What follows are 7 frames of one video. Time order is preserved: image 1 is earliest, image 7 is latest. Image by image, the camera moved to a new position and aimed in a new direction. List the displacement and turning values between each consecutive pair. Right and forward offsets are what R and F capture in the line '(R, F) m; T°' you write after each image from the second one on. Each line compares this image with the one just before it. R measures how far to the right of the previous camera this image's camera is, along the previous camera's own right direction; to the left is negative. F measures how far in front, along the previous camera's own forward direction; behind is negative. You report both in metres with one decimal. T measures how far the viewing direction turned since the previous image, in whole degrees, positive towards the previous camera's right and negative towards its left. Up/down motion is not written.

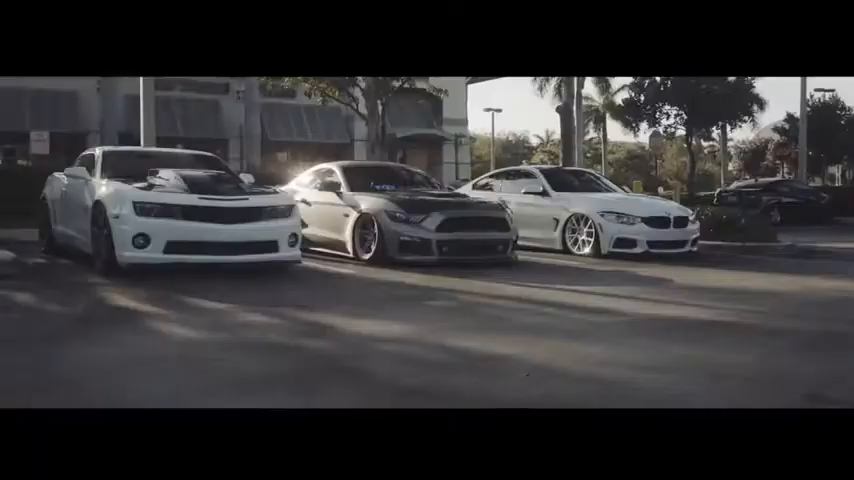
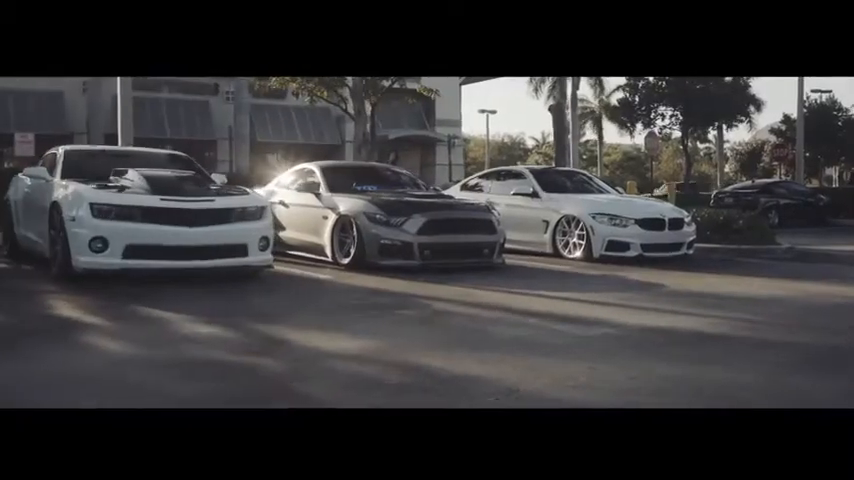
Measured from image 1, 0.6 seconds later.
(+0.1, +0.4) m; 0°
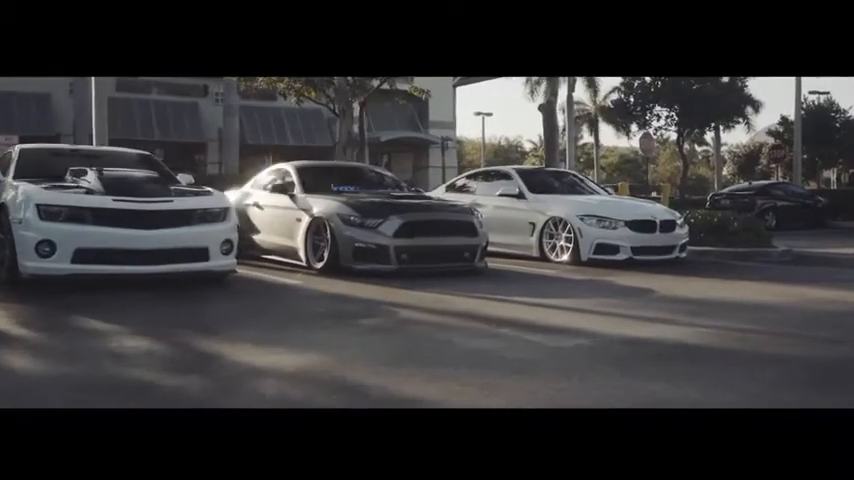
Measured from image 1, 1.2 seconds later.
(+0.2, +0.4) m; 0°
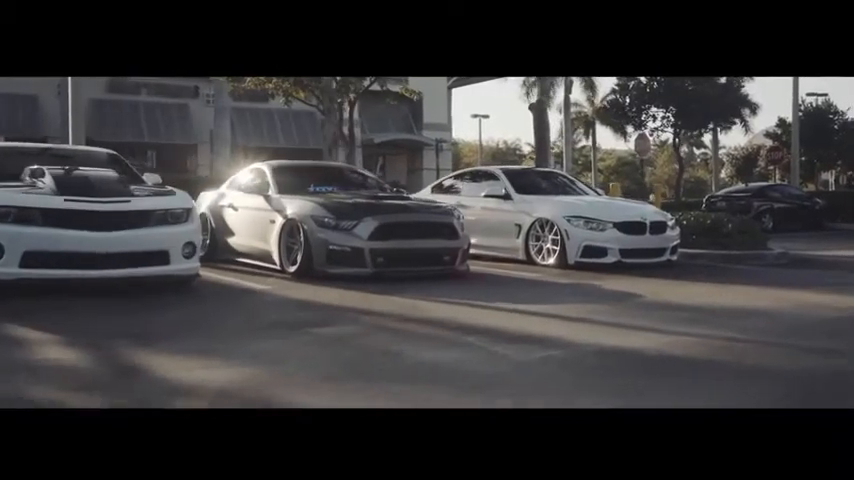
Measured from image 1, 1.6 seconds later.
(+0.2, +0.3) m; 0°
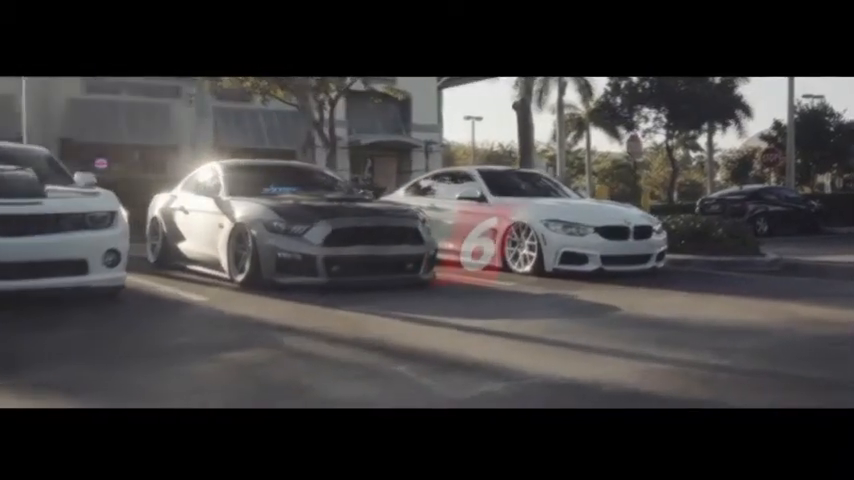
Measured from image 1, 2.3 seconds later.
(+0.3, +0.7) m; 0°
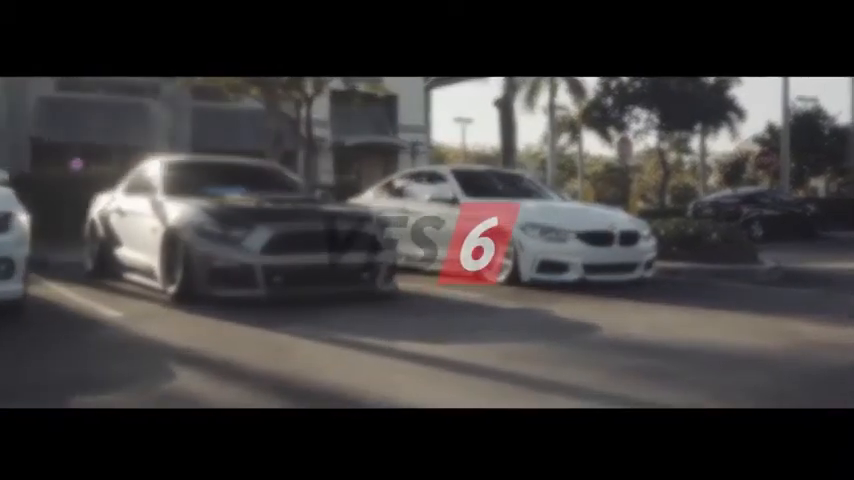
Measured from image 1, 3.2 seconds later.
(+0.2, +0.8) m; 0°
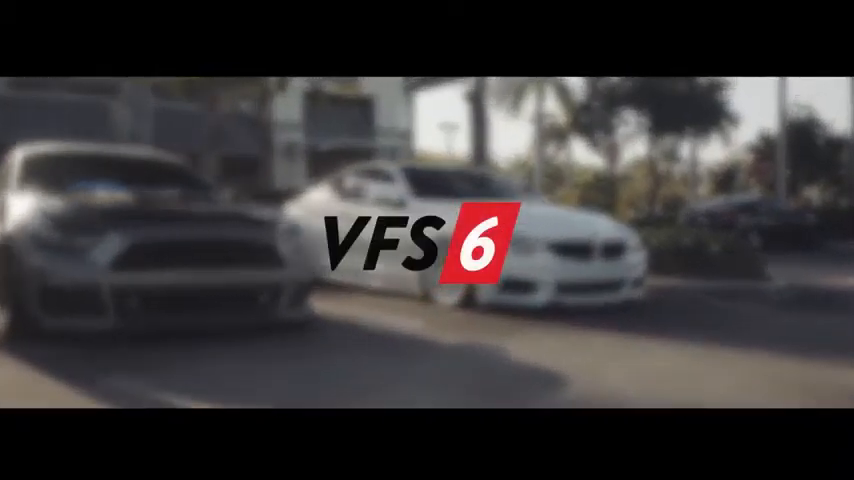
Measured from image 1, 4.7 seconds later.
(+0.3, +1.5) m; +1°
